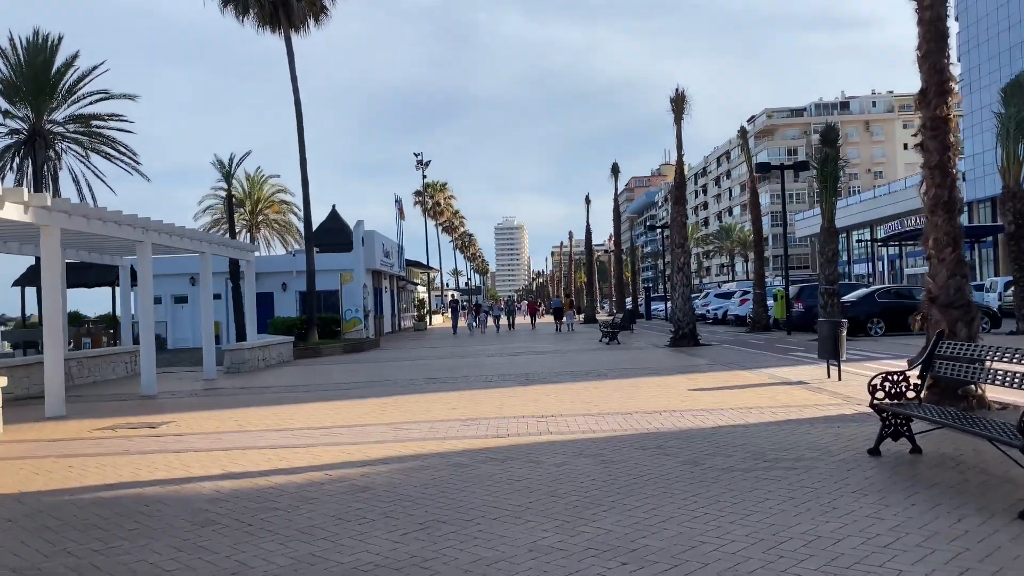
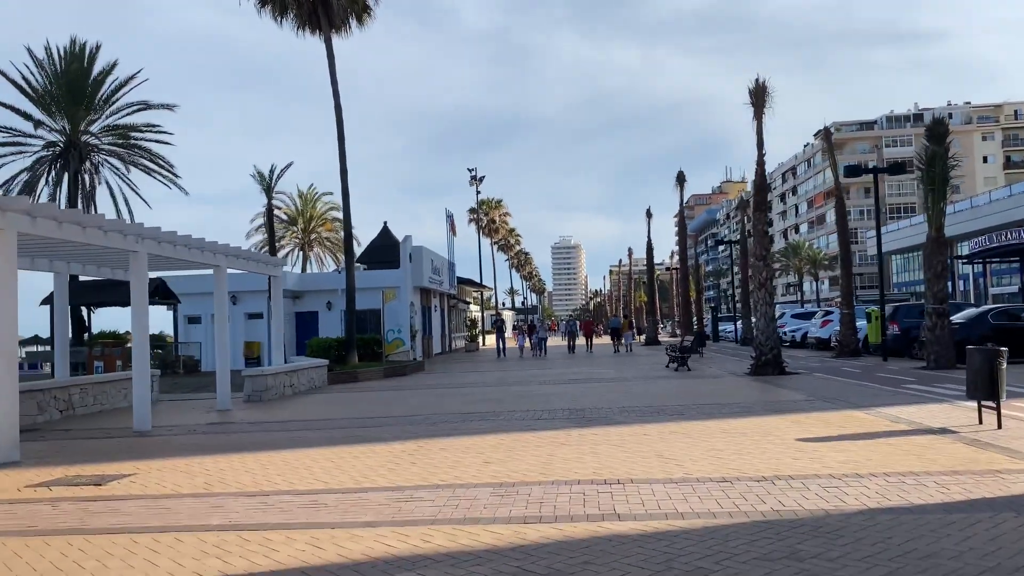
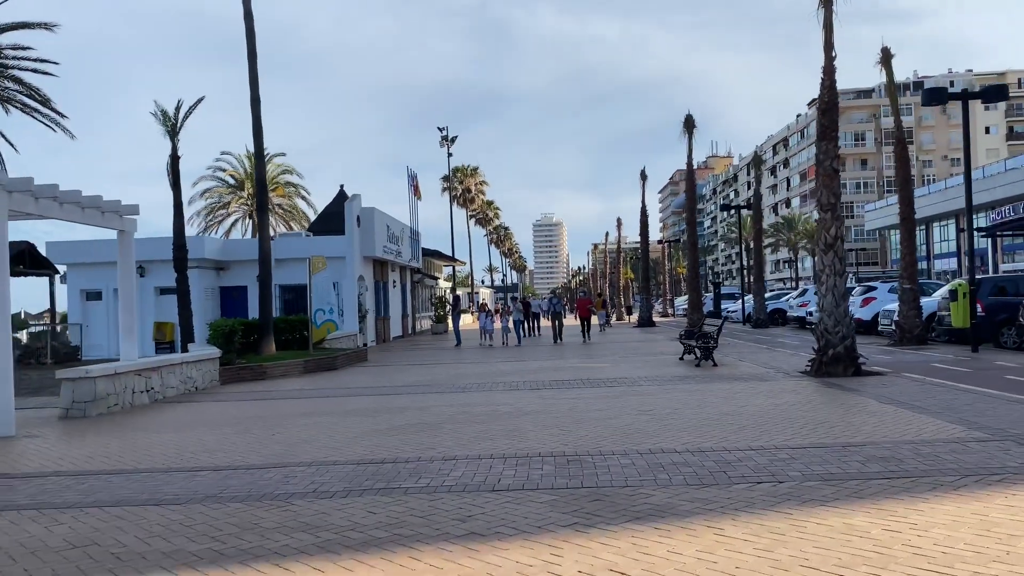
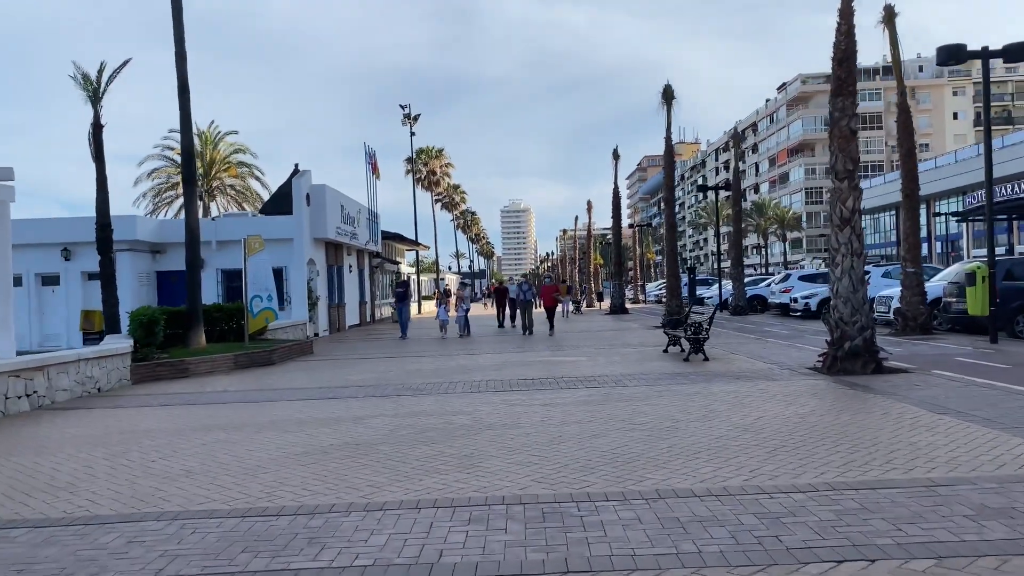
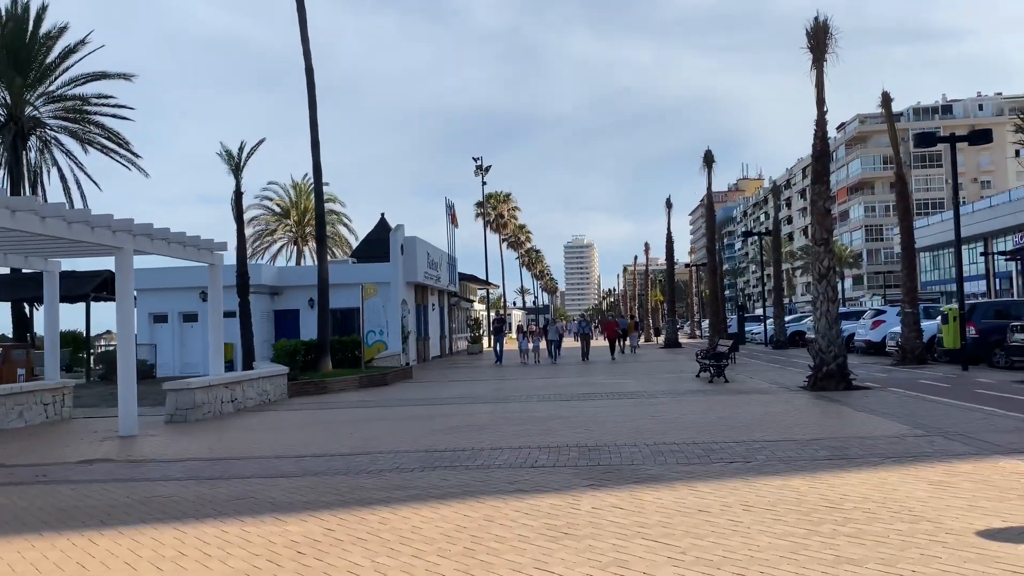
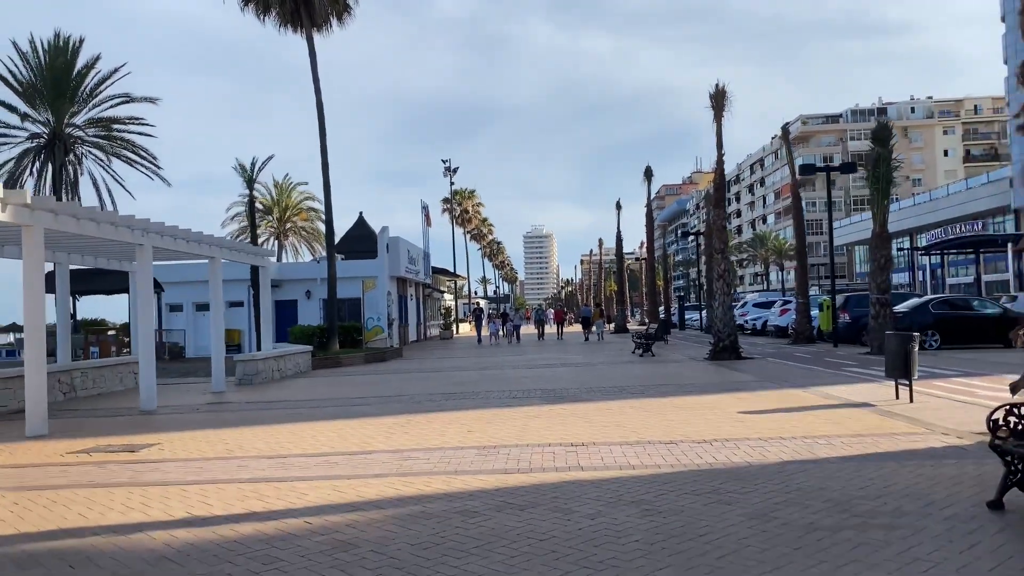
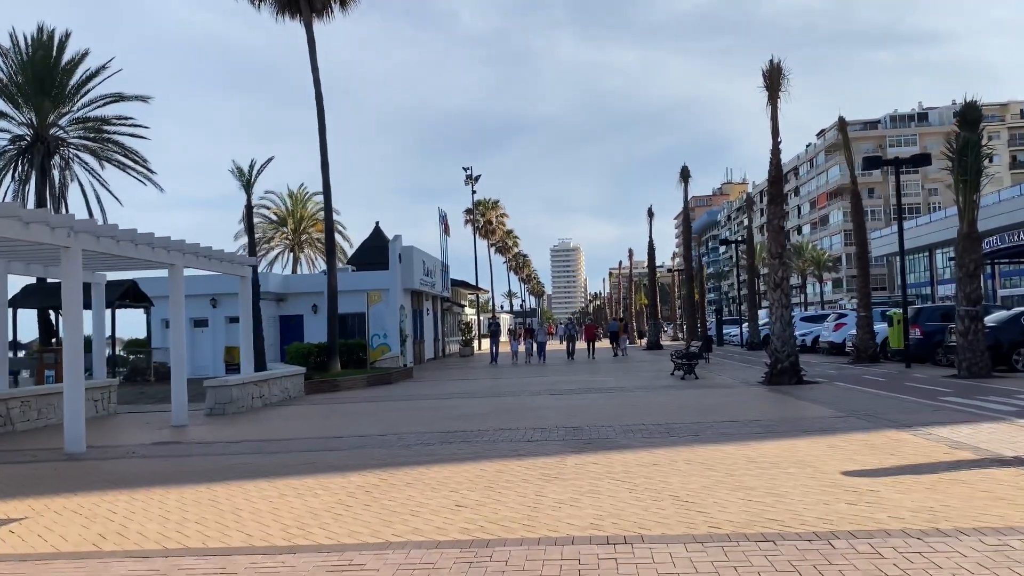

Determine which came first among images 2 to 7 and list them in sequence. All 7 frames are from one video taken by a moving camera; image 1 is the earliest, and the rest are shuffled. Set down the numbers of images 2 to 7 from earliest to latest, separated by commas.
6, 2, 7, 5, 3, 4
